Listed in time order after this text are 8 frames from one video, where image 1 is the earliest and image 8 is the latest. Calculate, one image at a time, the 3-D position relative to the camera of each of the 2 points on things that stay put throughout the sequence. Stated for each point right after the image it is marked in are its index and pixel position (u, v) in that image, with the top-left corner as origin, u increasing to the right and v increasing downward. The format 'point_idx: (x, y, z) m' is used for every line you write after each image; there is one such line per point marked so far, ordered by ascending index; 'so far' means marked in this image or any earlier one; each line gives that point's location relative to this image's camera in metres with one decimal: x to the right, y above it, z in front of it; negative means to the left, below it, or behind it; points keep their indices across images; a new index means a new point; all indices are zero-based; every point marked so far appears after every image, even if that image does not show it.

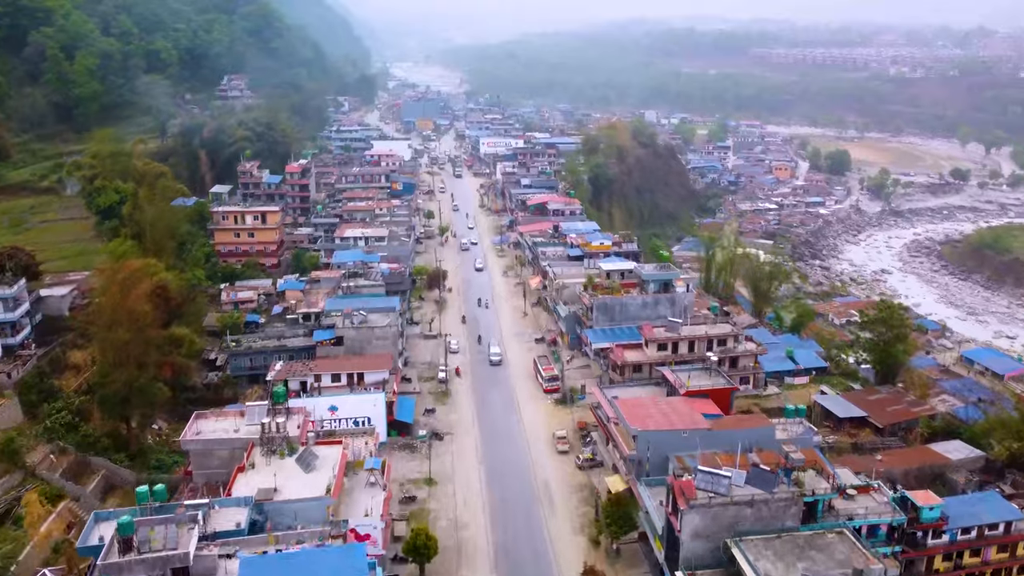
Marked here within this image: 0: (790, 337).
0: (+7.0, -1.2, +19.9) m
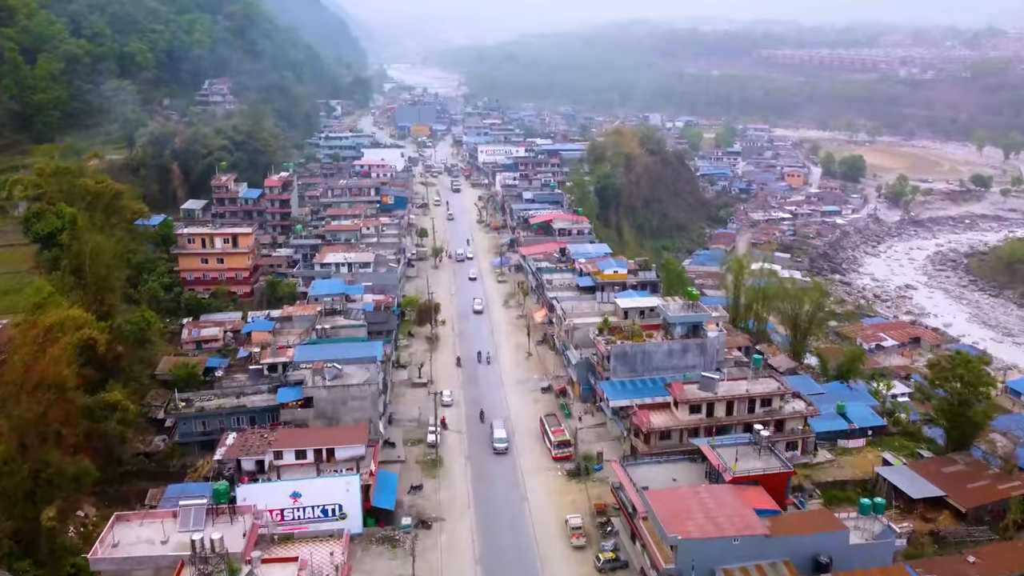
0: (+7.0, -2.1, +17.1) m
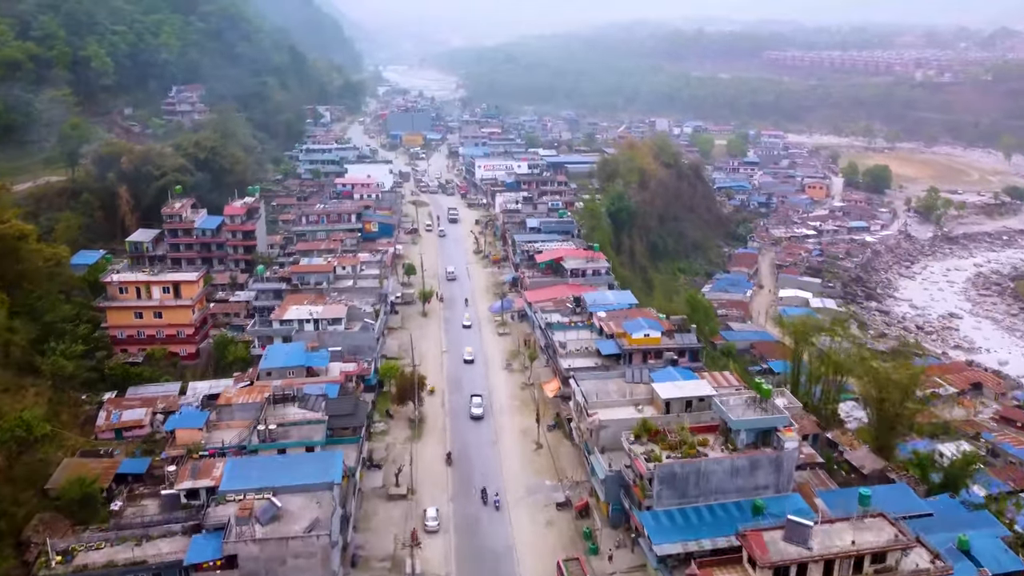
0: (+7.1, -3.5, +12.9) m
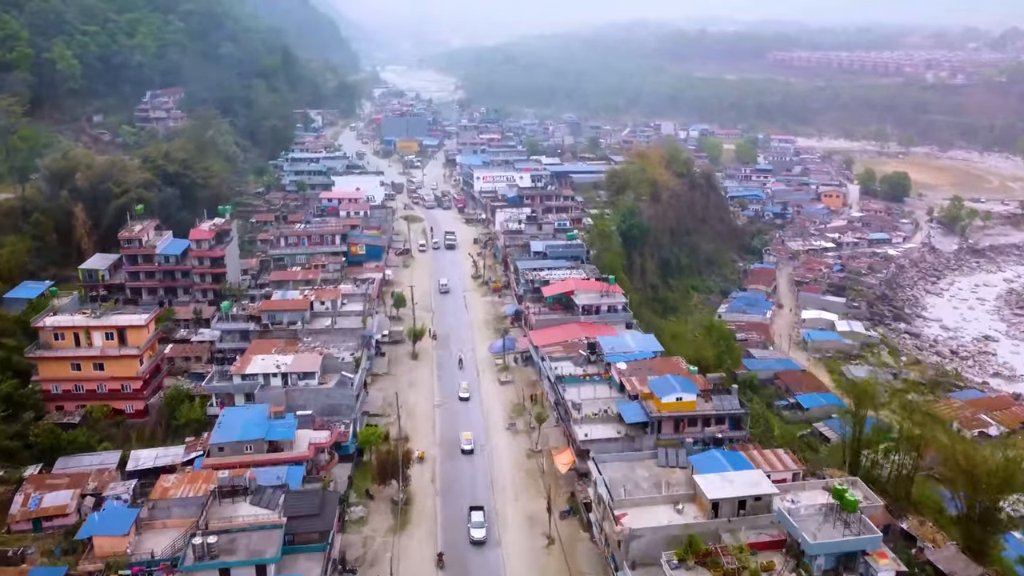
0: (+7.2, -4.5, +10.1) m
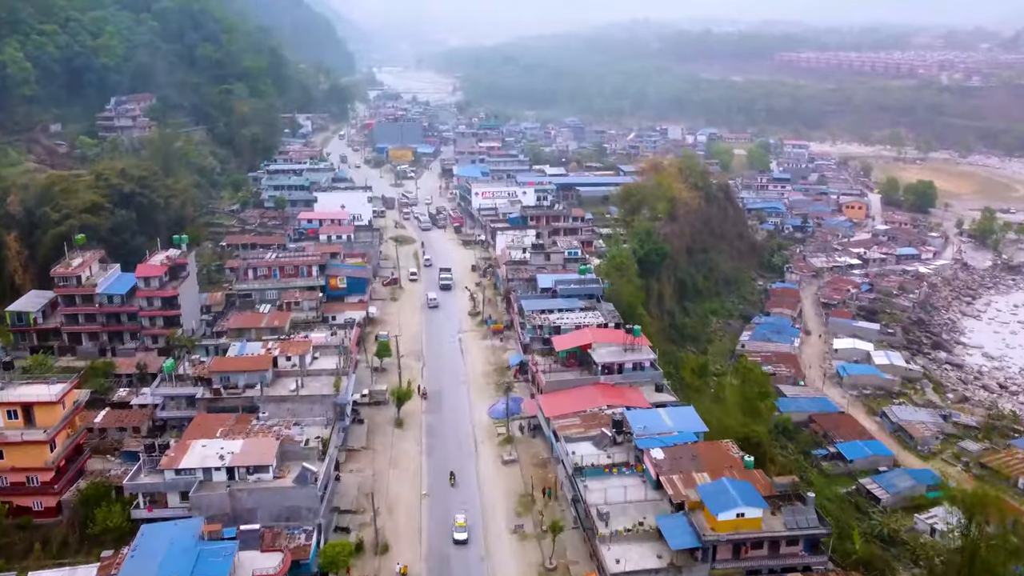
0: (+7.3, -5.5, +6.8) m
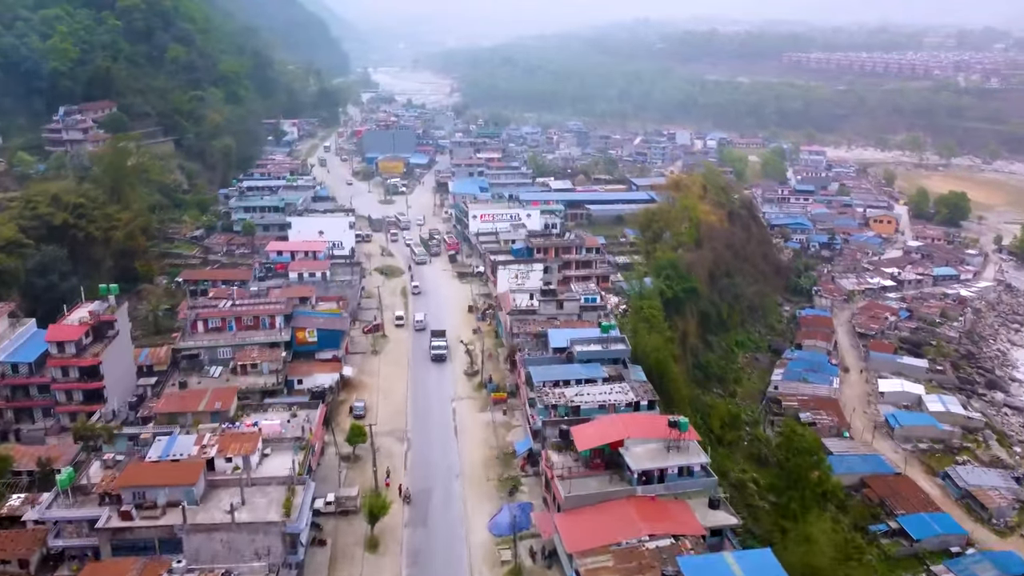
0: (+7.5, -6.7, +3.1) m
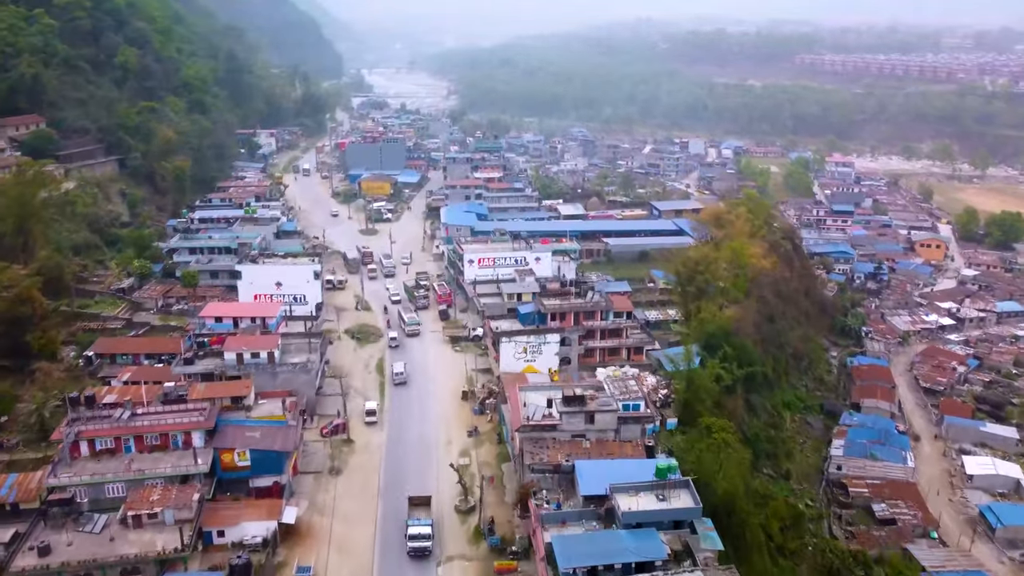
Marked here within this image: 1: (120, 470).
0: (+7.7, -8.4, -1.9) m
1: (-6.0, -2.8, +12.2) m
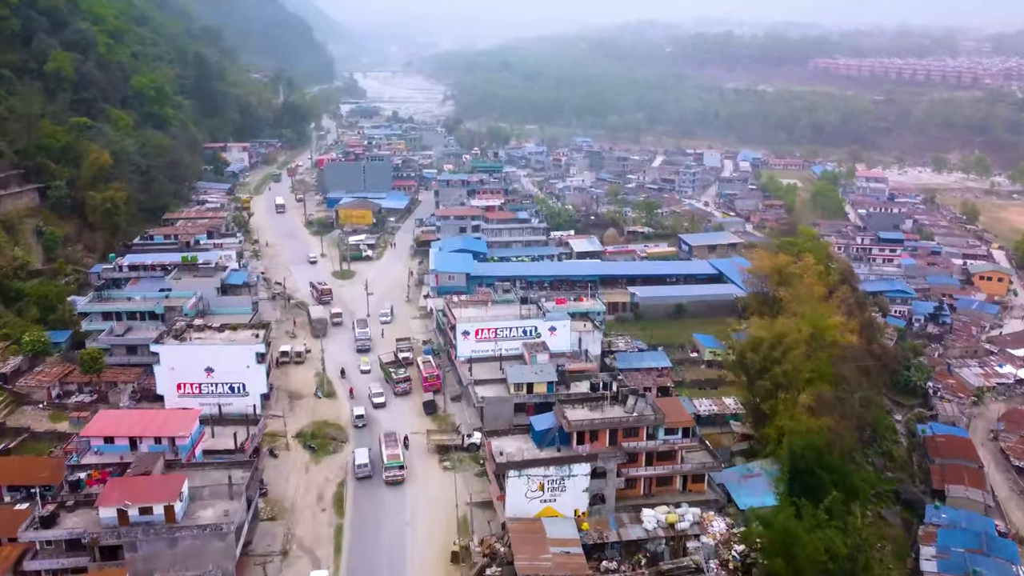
0: (+7.9, -10.1, -7.0) m
1: (-5.8, -4.4, +7.1) m
